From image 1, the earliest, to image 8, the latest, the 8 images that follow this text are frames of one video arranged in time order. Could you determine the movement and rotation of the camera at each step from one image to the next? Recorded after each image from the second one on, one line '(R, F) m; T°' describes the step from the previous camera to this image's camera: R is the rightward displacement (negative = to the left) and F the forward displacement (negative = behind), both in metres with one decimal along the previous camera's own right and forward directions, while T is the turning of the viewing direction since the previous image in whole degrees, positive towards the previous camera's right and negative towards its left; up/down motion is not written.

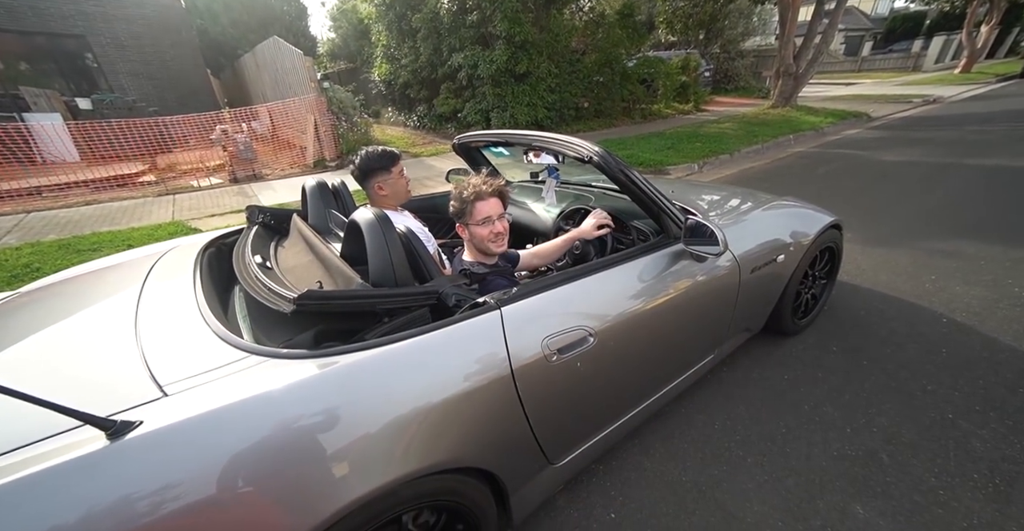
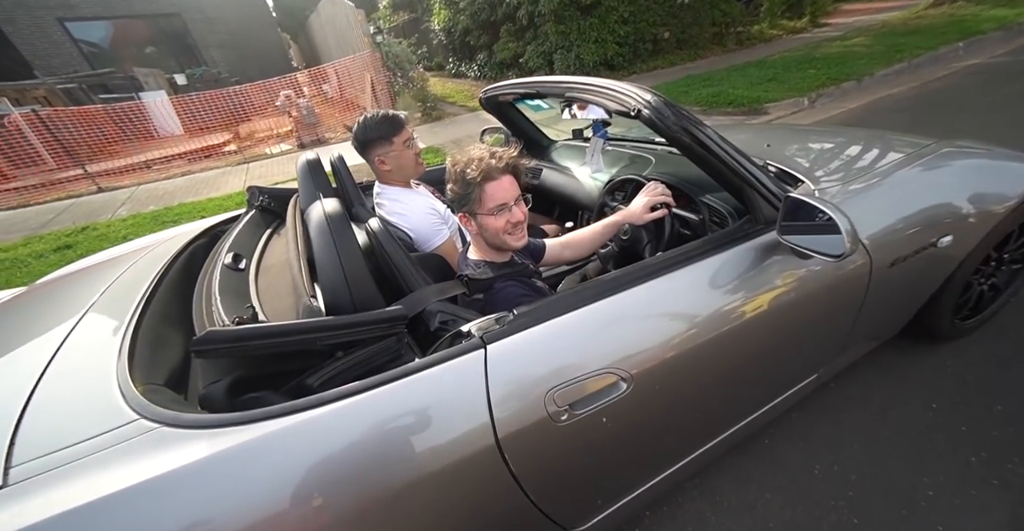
(+0.2, +0.6) m; -10°
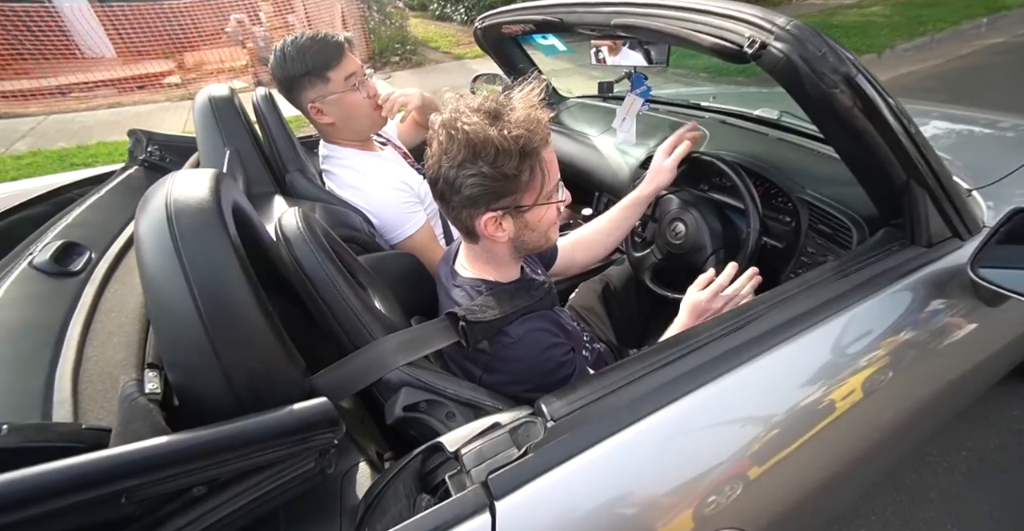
(-0.1, +0.7) m; +3°
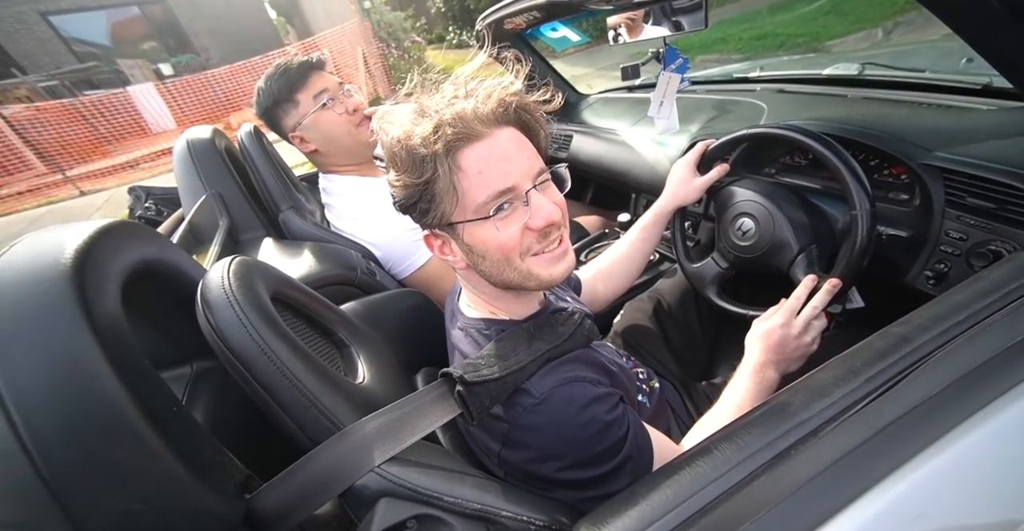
(0.0, +0.3) m; -5°
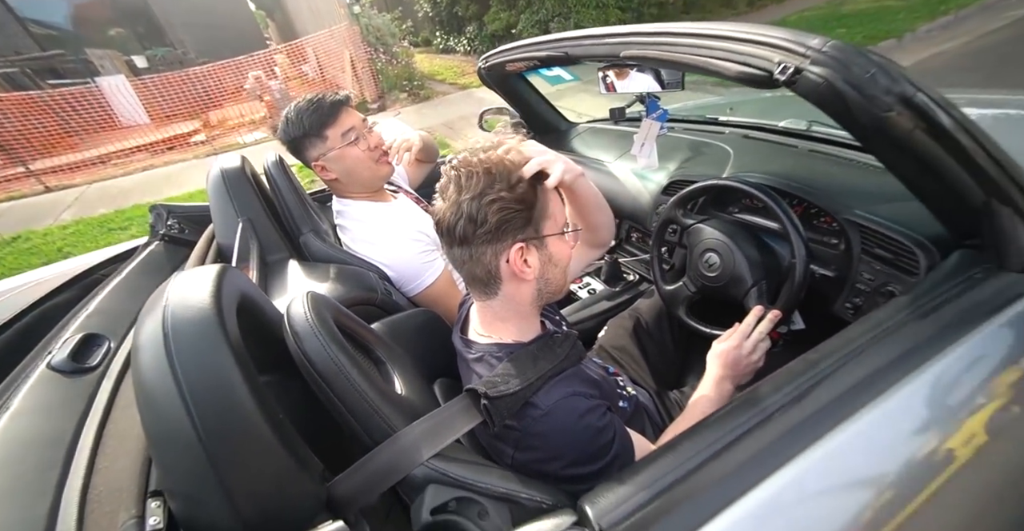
(-0.1, -0.2) m; +2°
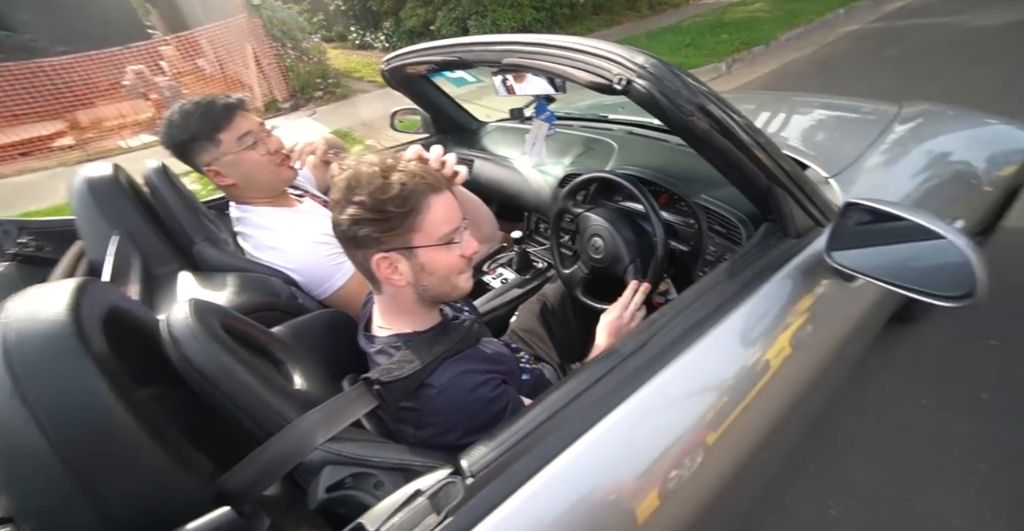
(+0.1, -0.1) m; +8°
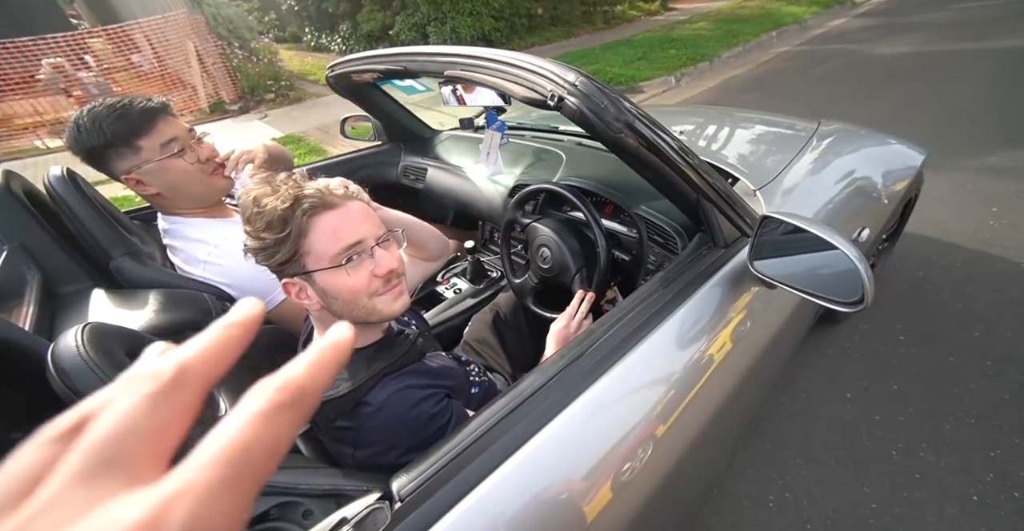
(+0.1, 0.0) m; +4°
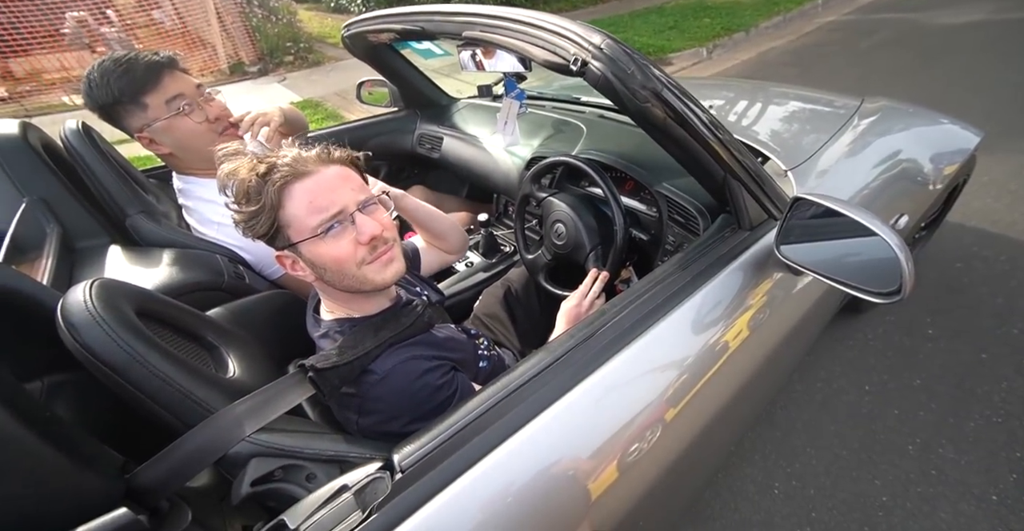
(0.0, 0.0) m; -2°
